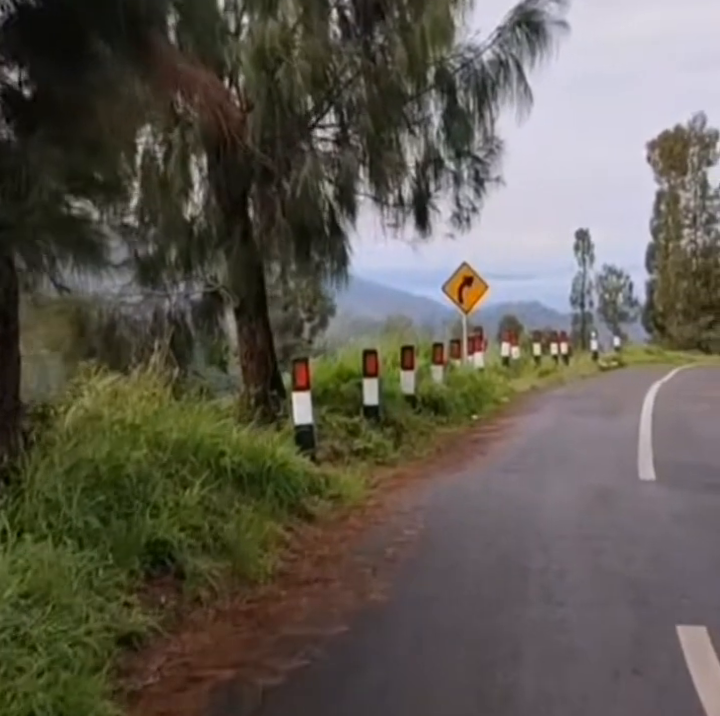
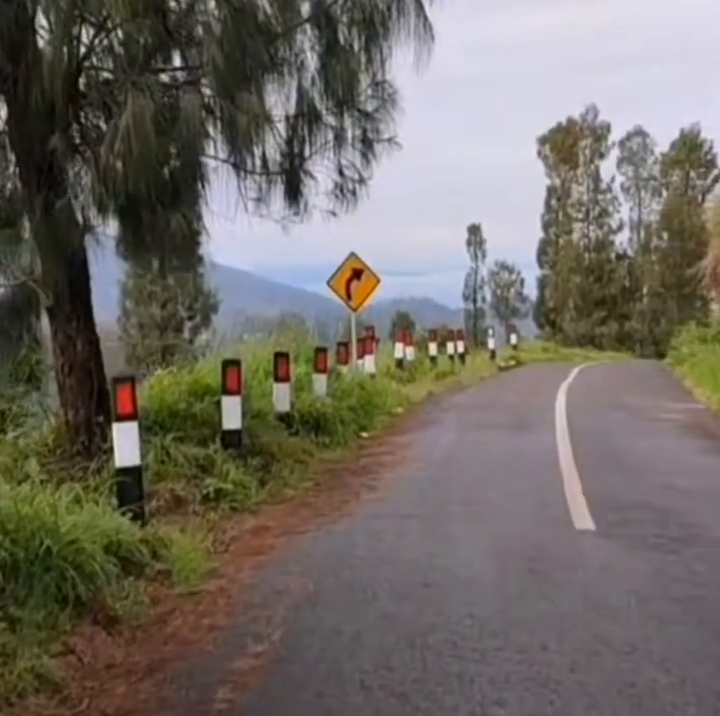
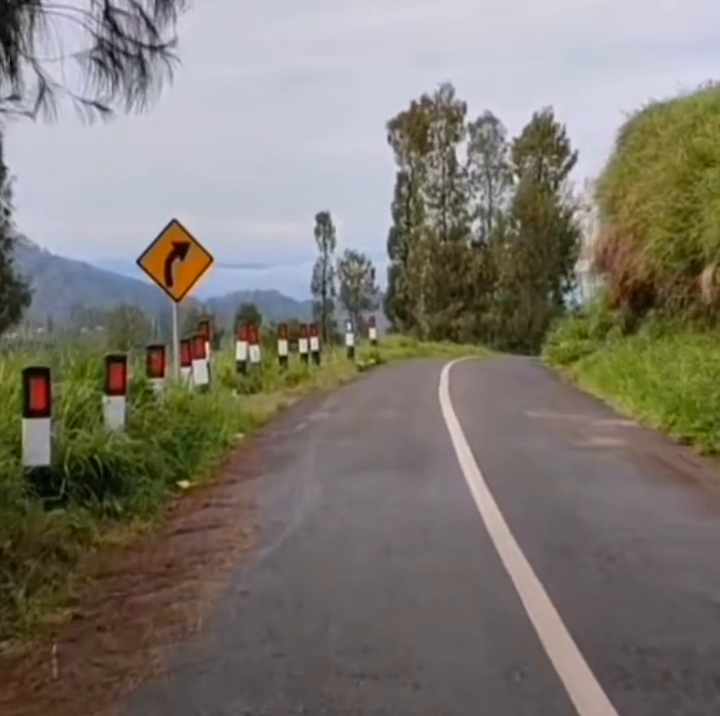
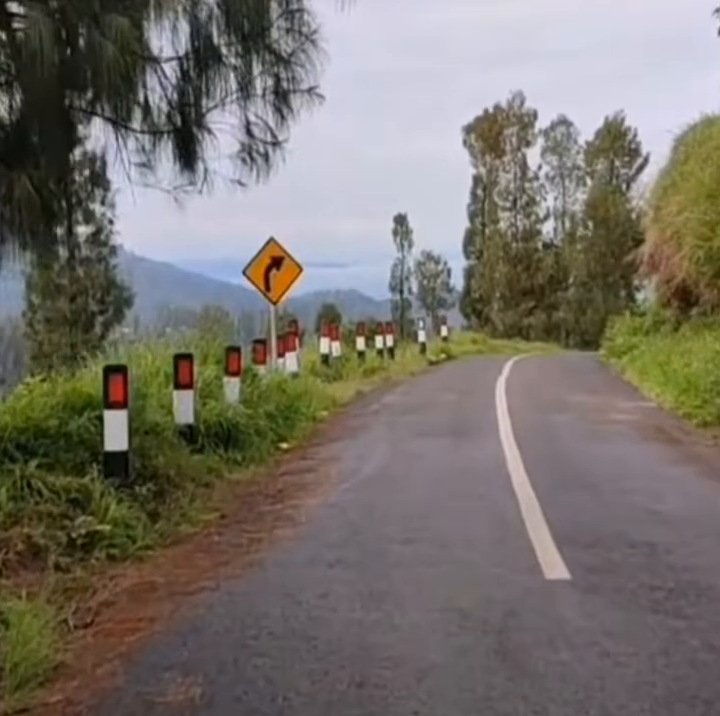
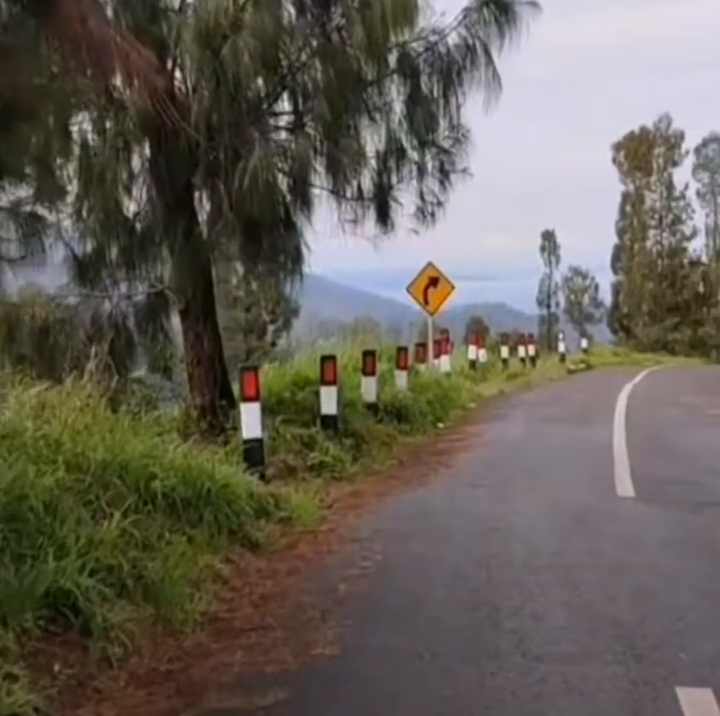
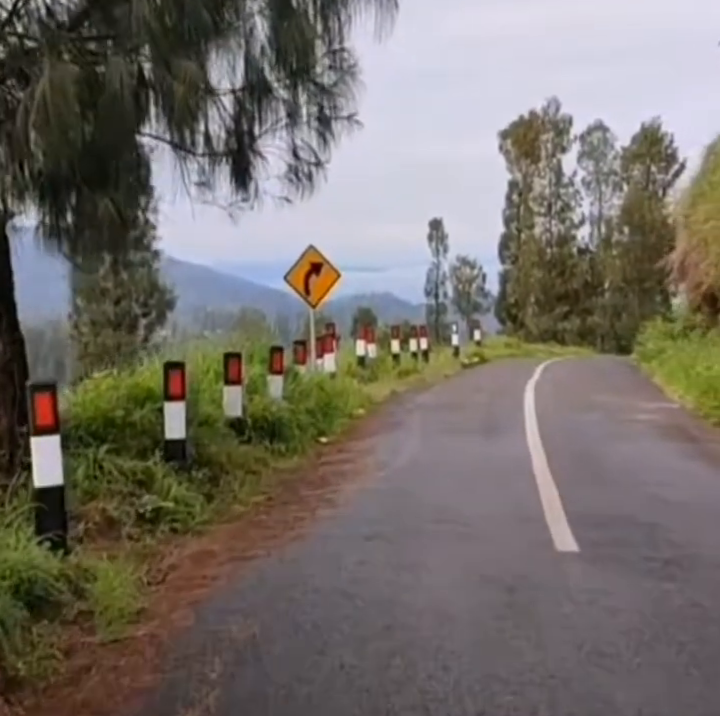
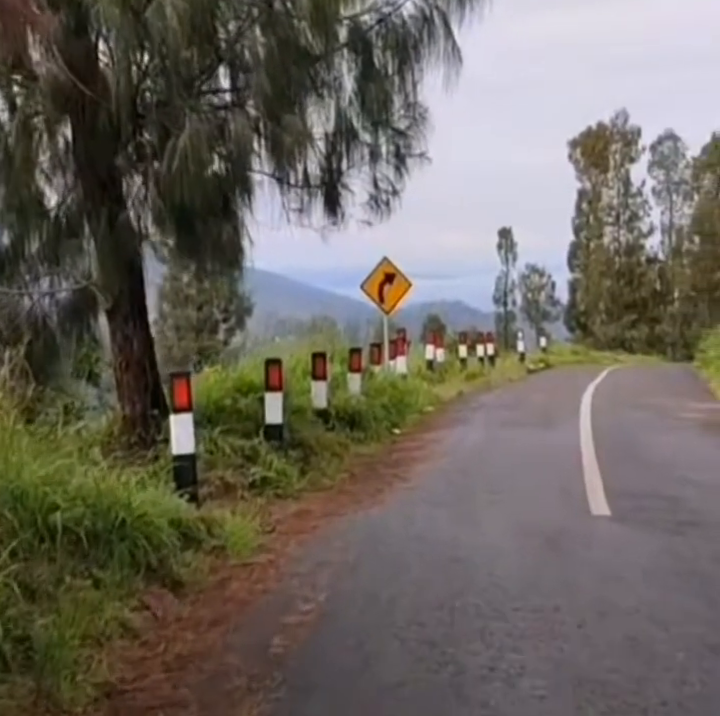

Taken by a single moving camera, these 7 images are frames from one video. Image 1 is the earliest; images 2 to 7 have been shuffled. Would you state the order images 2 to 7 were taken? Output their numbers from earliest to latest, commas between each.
5, 7, 2, 6, 4, 3
